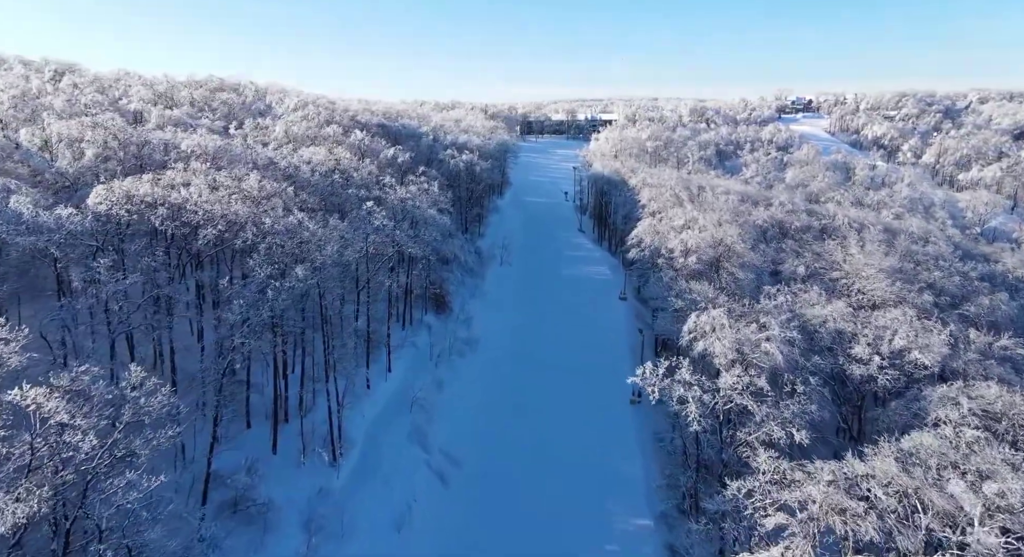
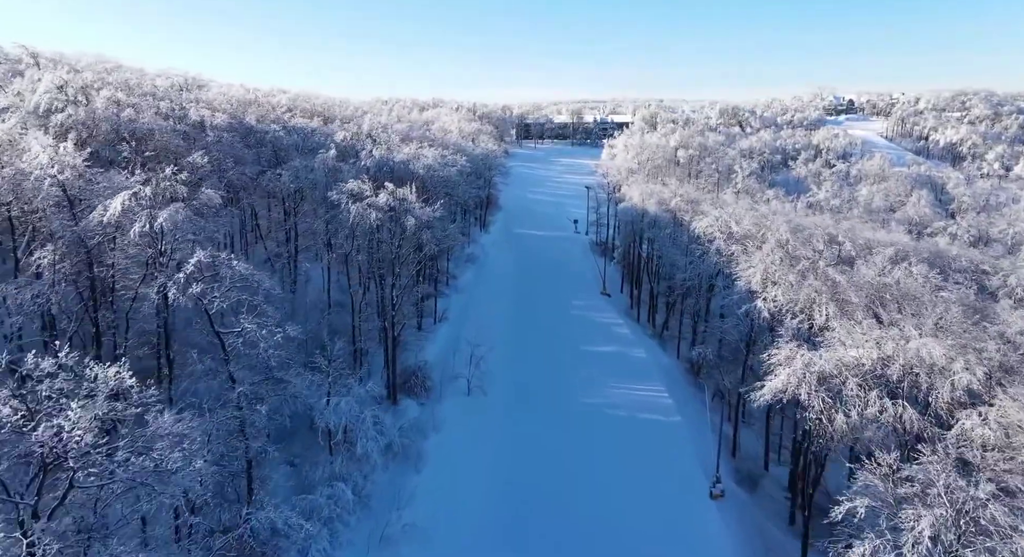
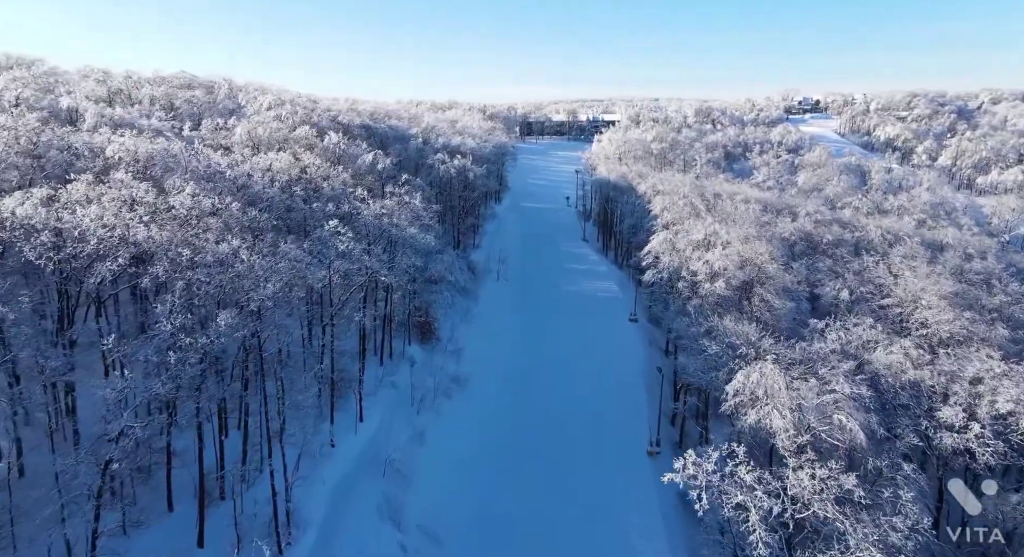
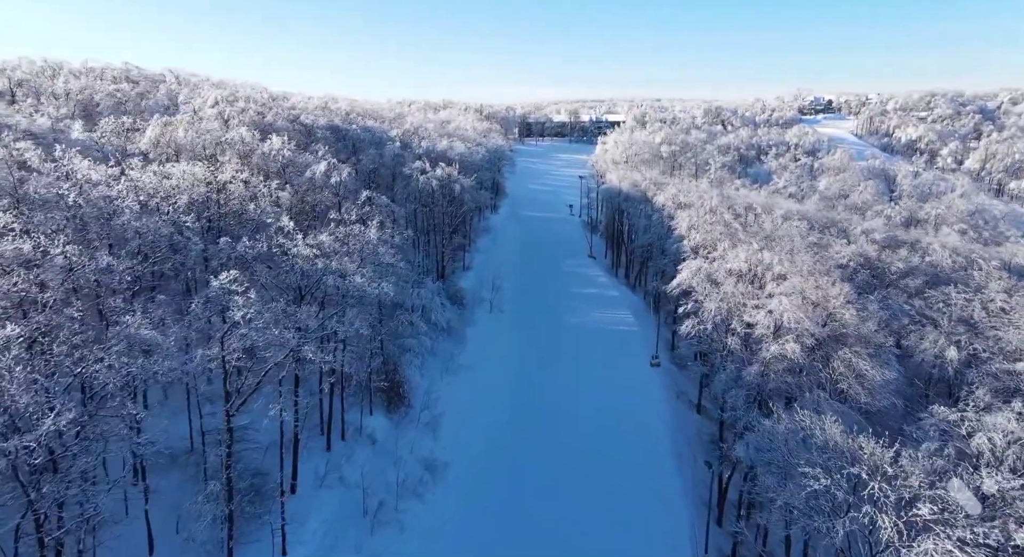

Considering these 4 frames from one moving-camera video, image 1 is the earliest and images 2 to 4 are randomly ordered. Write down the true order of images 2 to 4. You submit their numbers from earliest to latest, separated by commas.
3, 4, 2
